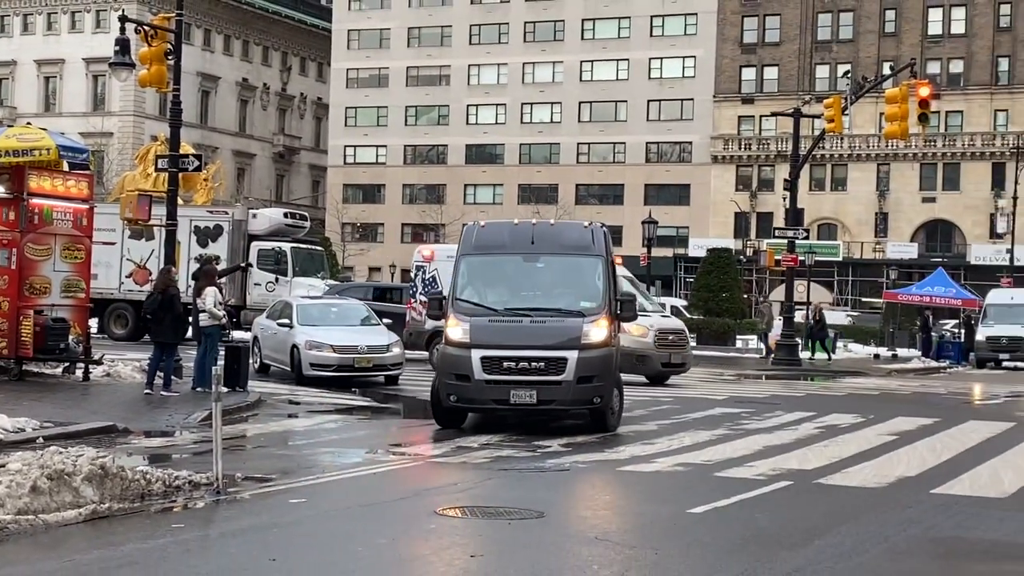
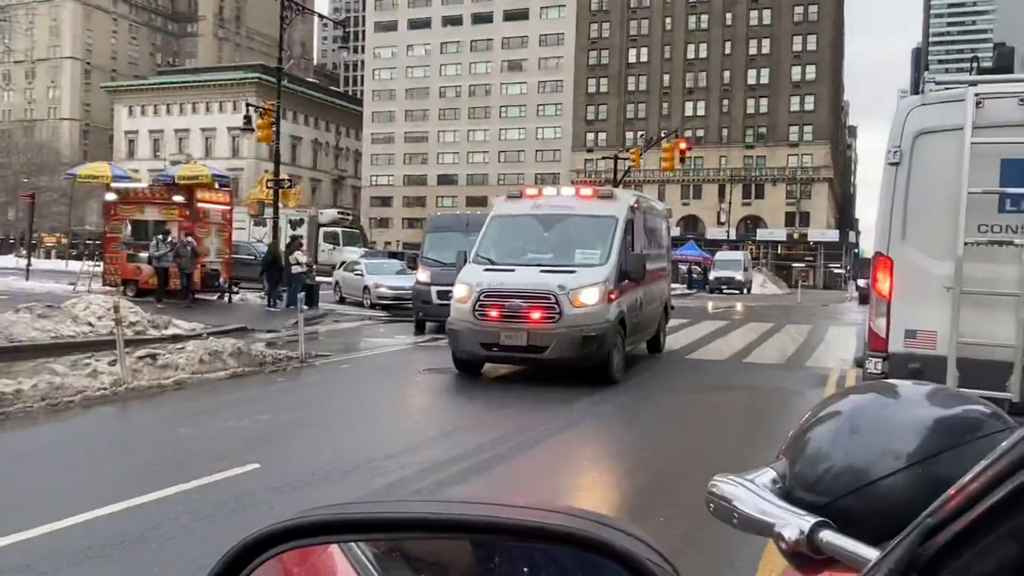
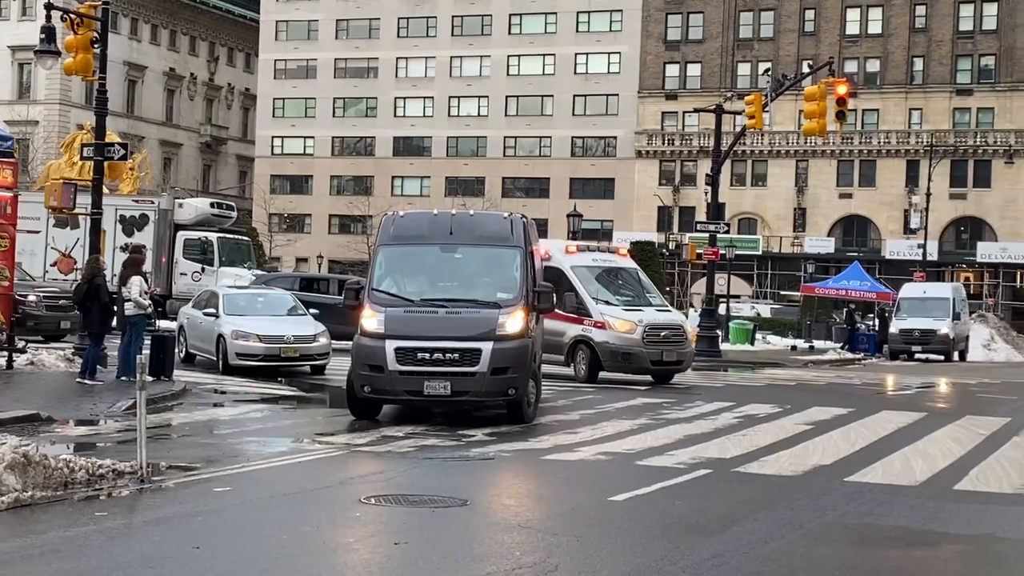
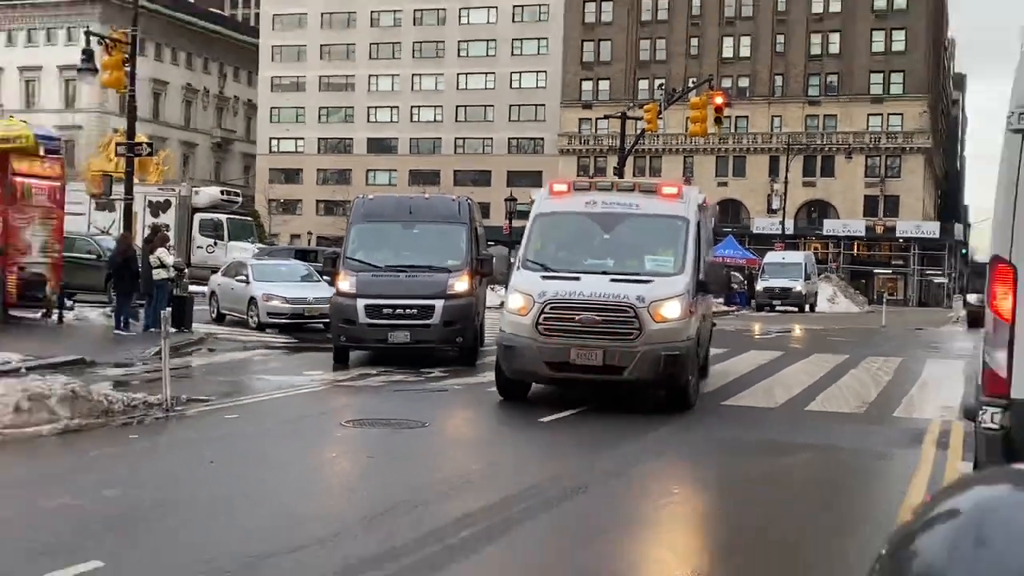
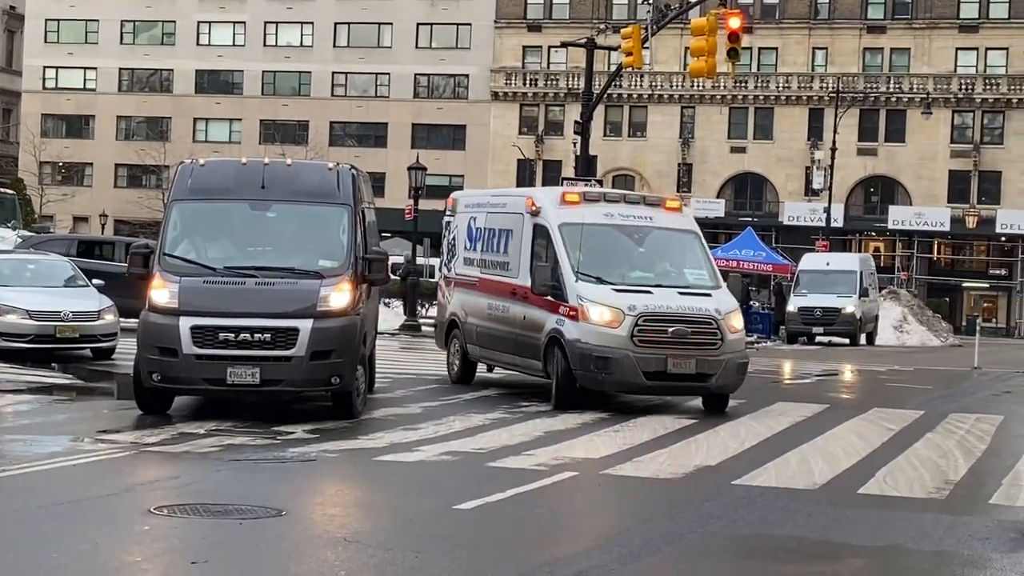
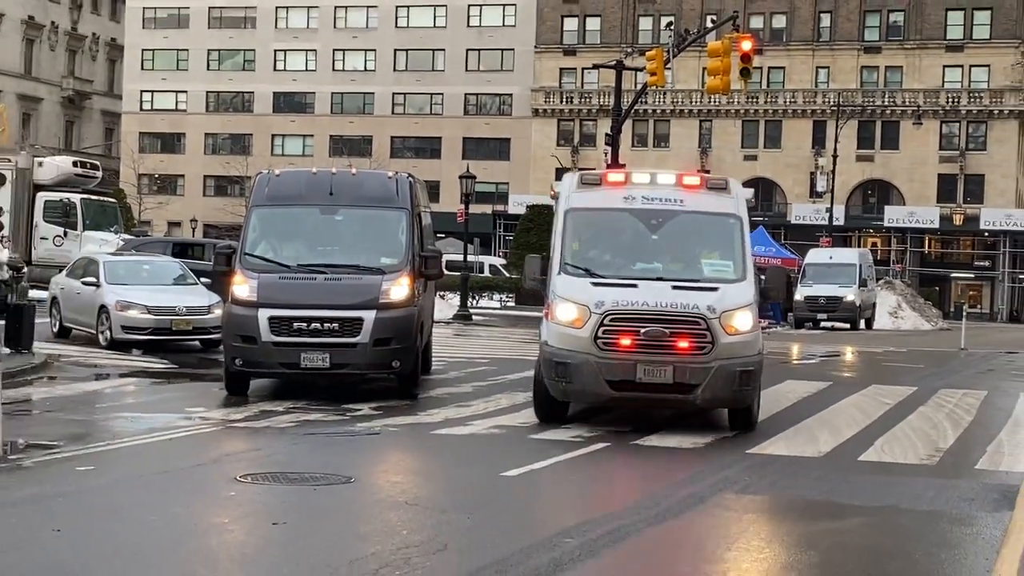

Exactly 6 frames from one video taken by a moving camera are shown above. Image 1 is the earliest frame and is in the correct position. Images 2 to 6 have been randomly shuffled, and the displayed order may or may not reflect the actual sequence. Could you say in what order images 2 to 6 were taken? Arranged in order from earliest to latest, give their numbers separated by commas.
3, 5, 6, 4, 2
